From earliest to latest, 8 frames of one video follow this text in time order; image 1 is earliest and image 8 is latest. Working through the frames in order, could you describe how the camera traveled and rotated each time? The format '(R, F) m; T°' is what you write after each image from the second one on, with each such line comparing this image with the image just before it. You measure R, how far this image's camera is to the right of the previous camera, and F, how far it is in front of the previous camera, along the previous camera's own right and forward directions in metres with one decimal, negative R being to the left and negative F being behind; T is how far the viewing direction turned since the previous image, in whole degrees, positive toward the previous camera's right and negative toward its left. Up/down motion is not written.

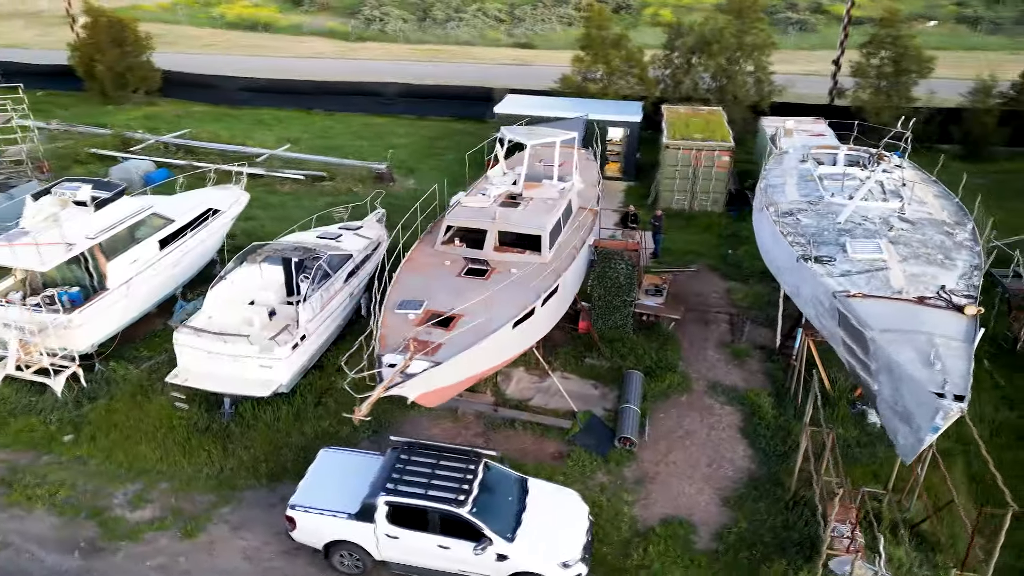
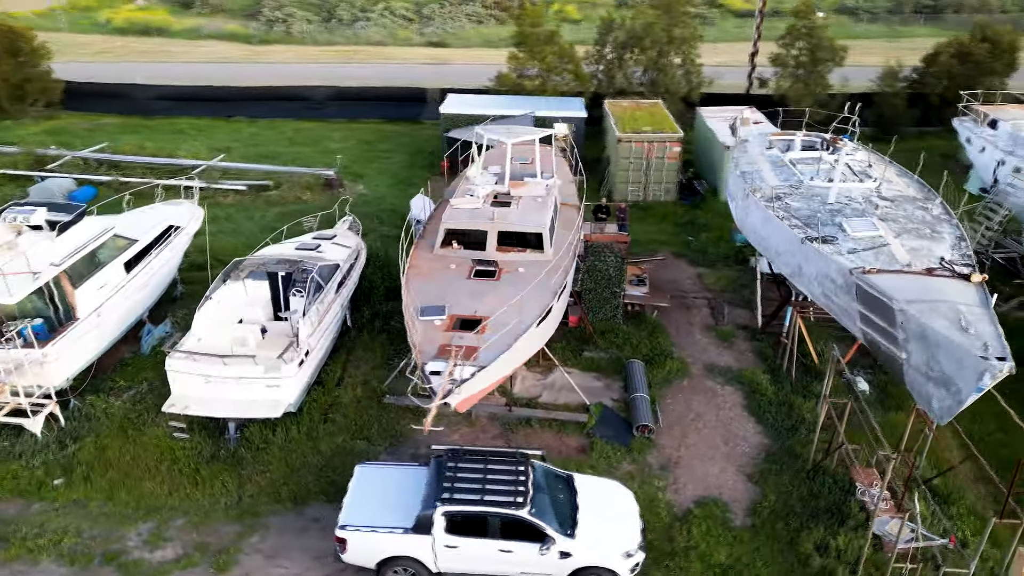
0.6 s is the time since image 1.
(-1.4, +0.1) m; +8°
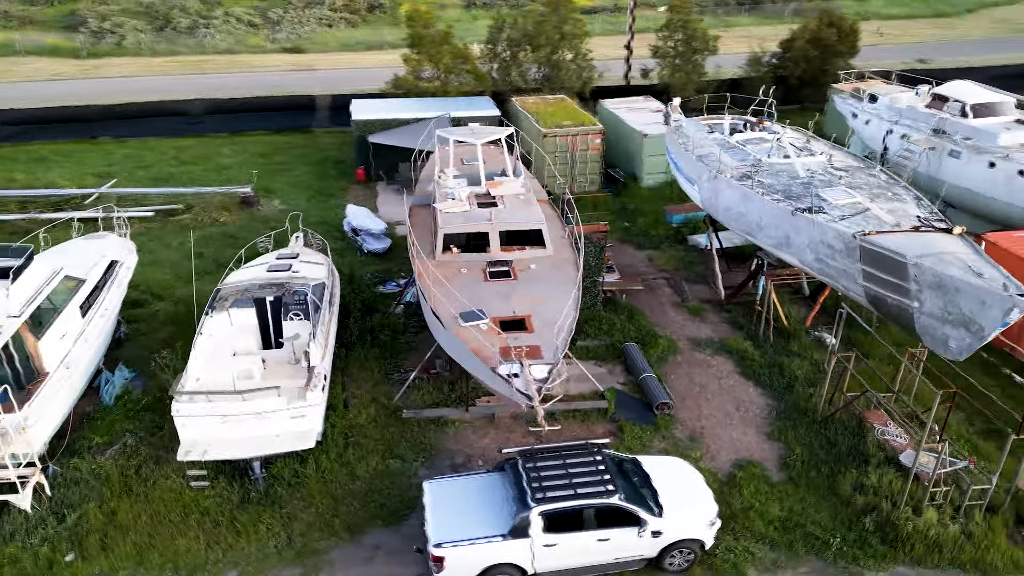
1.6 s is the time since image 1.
(-2.2, +0.2) m; +12°
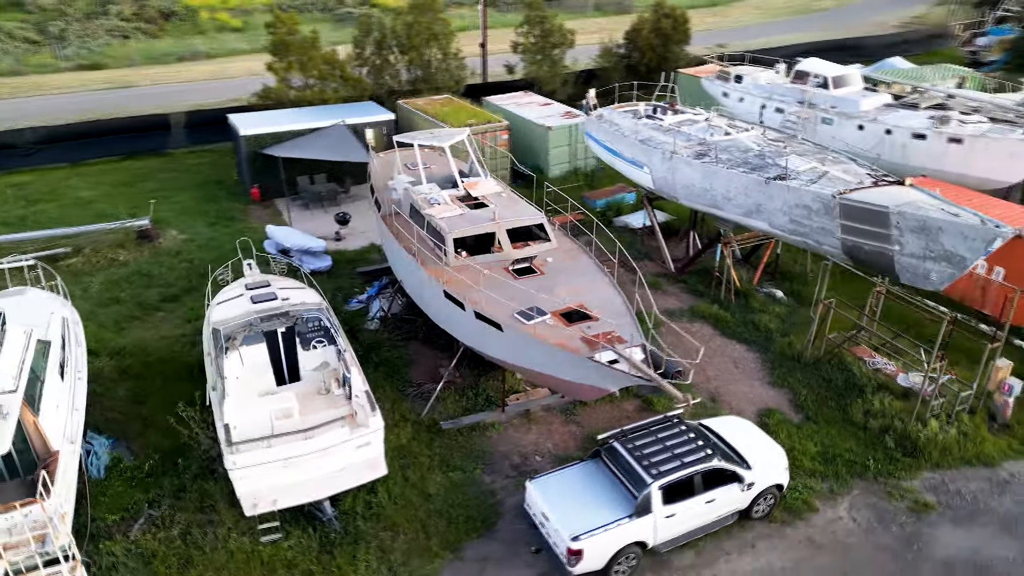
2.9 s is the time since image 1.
(-2.8, +0.3) m; +15°
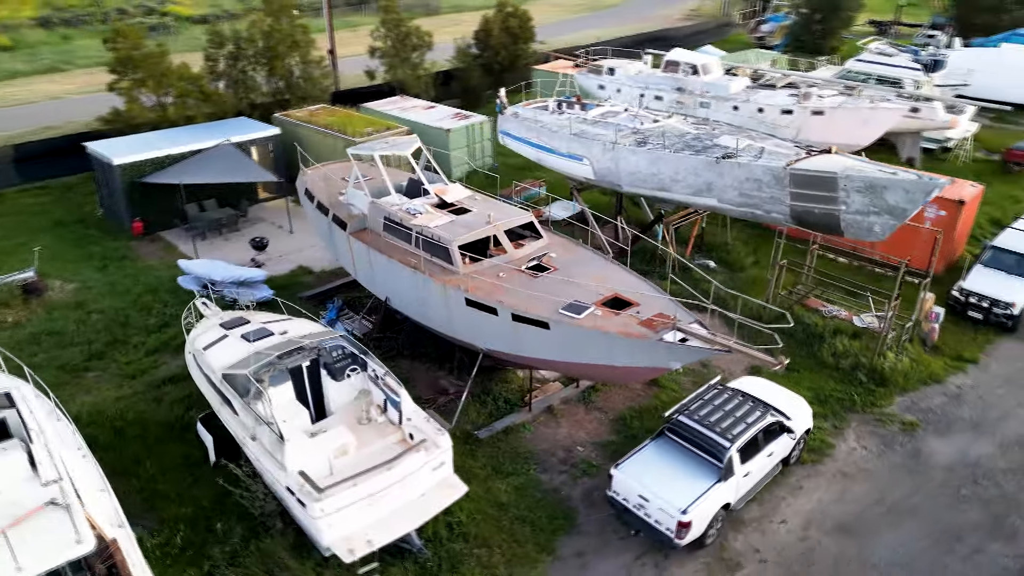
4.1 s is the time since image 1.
(-2.7, +0.3) m; +15°
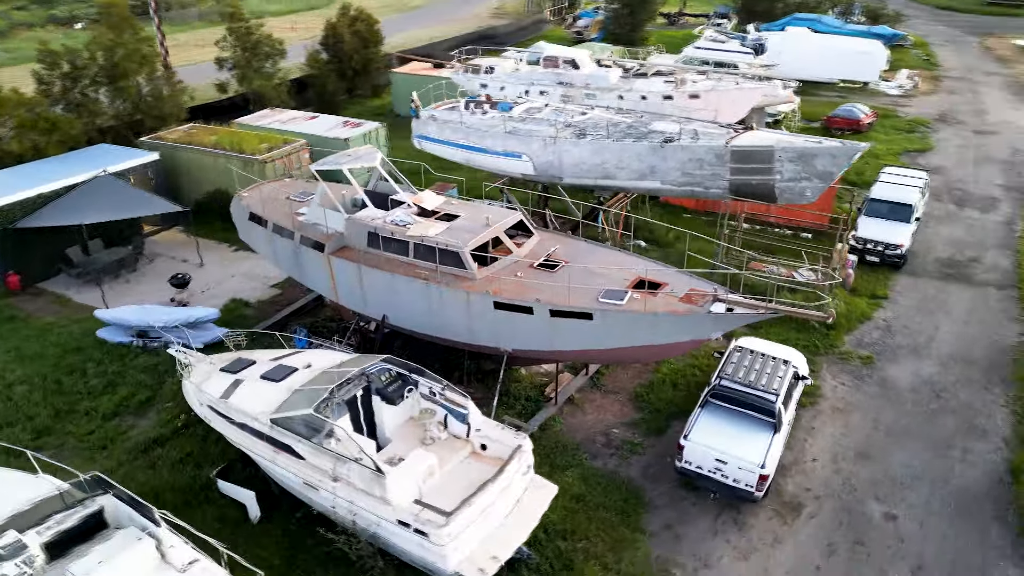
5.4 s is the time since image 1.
(-2.7, +0.3) m; +15°
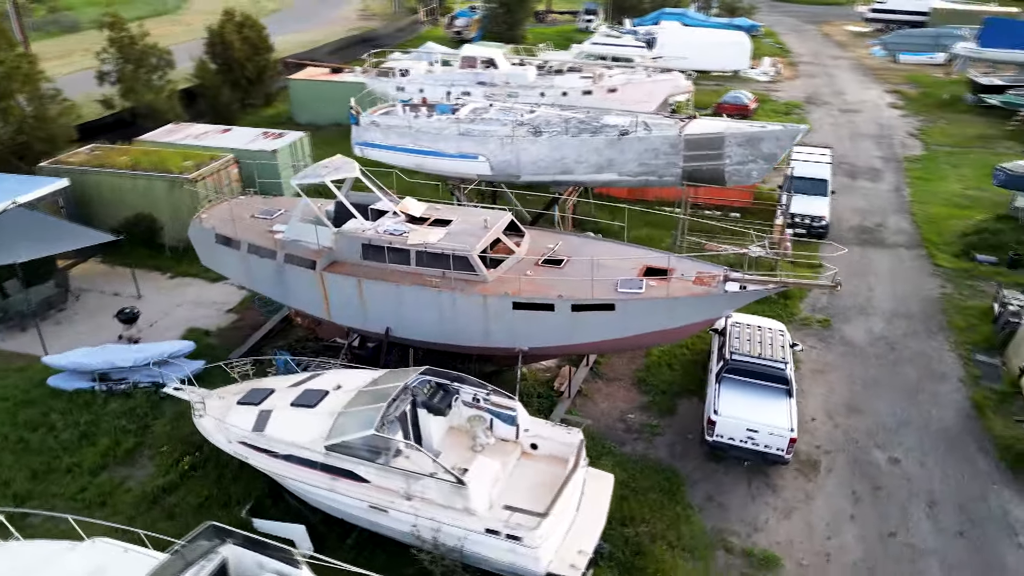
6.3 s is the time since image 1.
(-1.9, +0.1) m; +10°
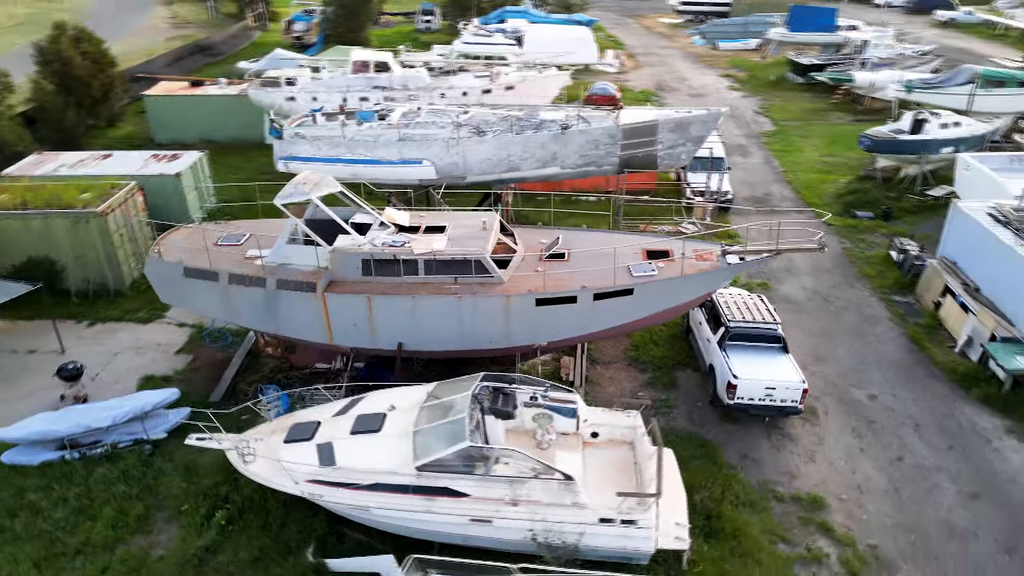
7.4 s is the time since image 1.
(-2.4, +0.2) m; +13°
